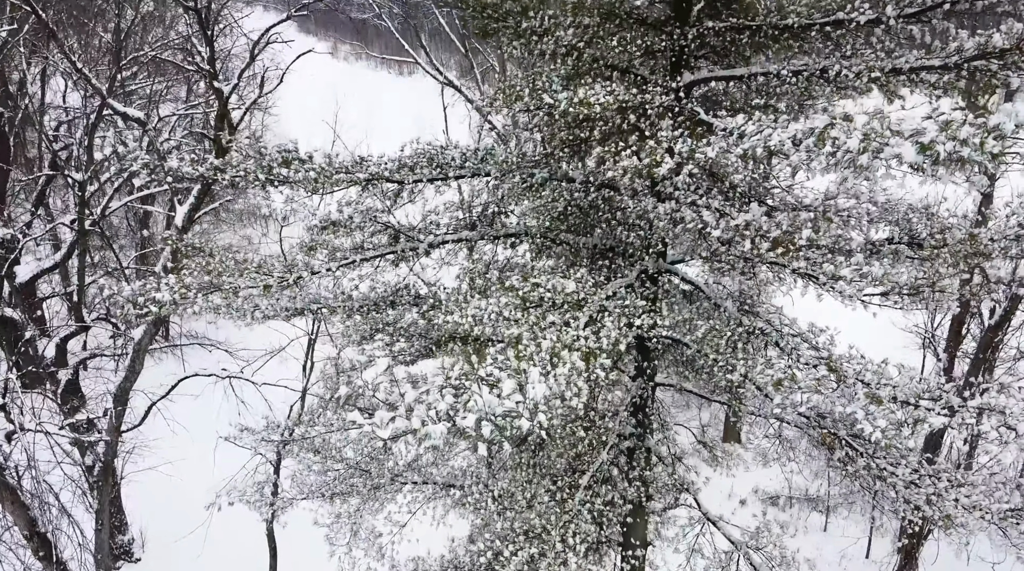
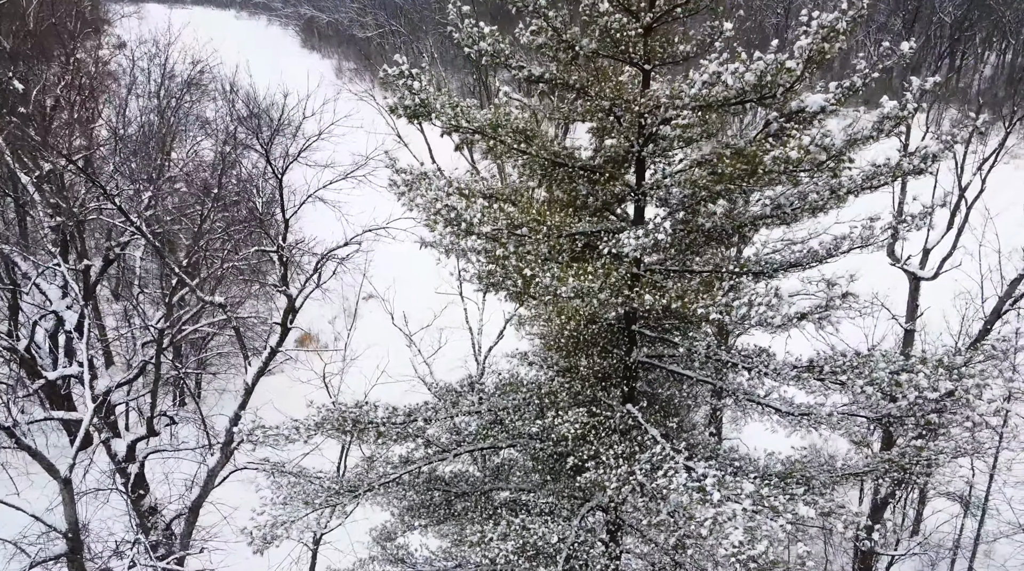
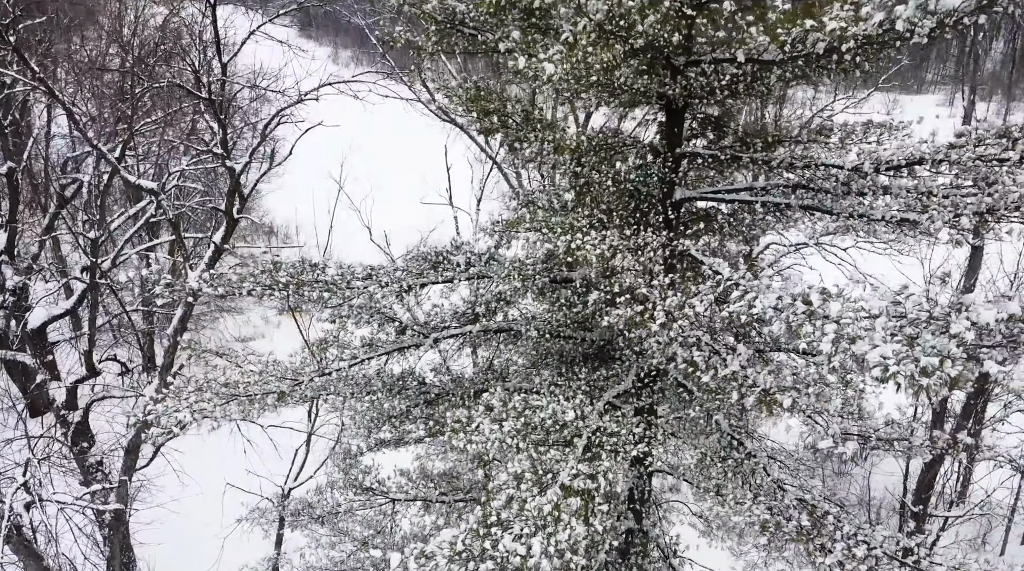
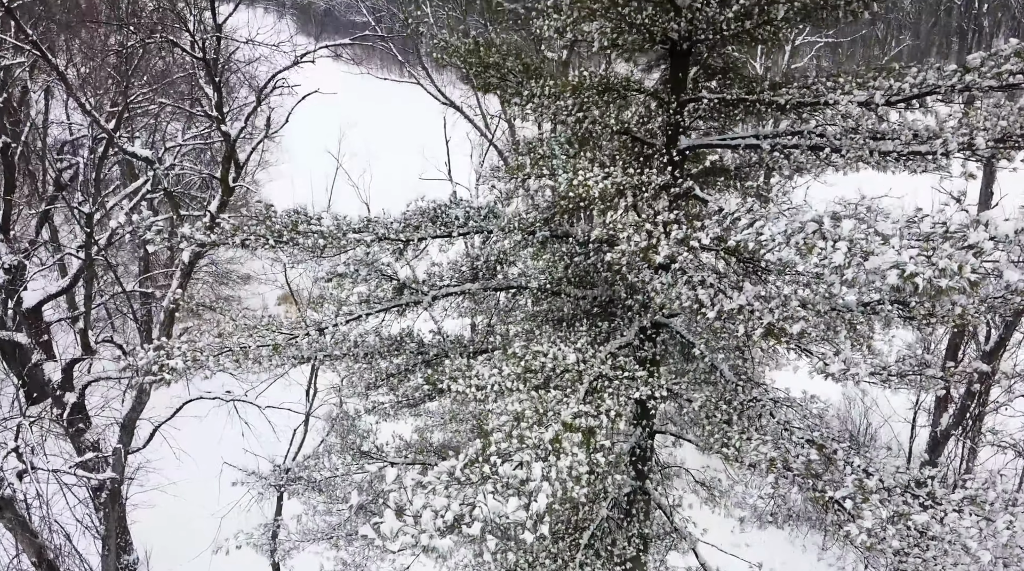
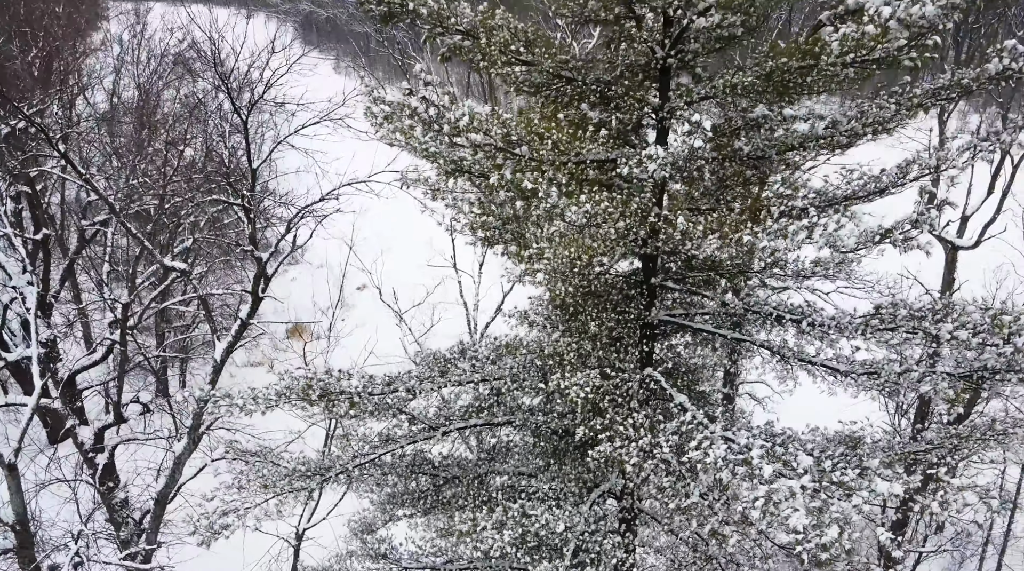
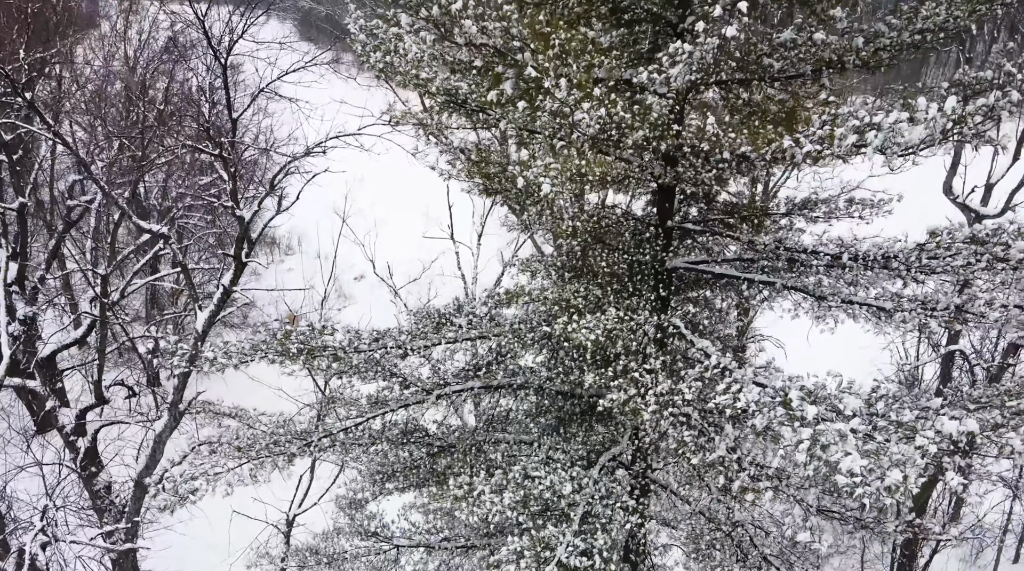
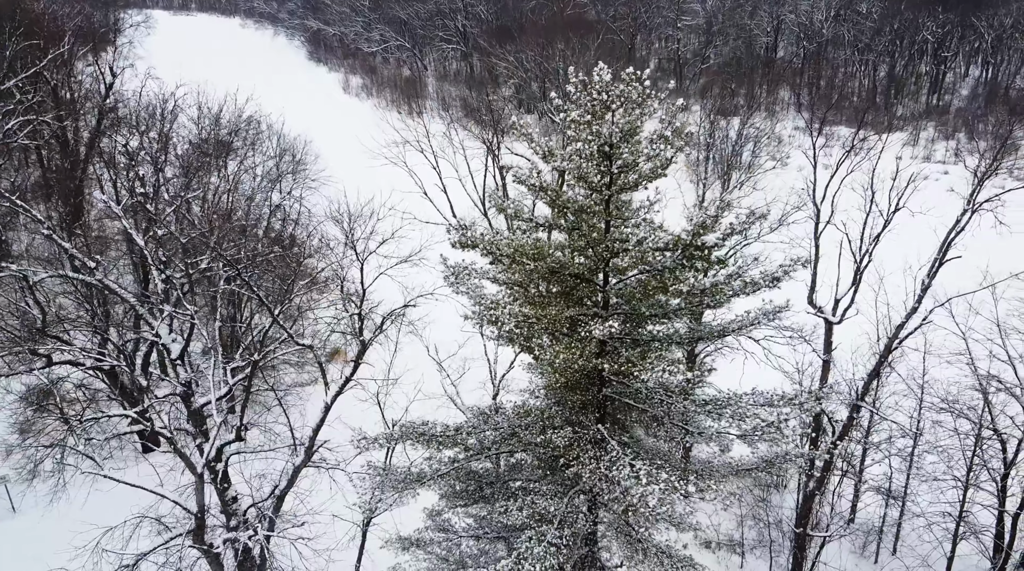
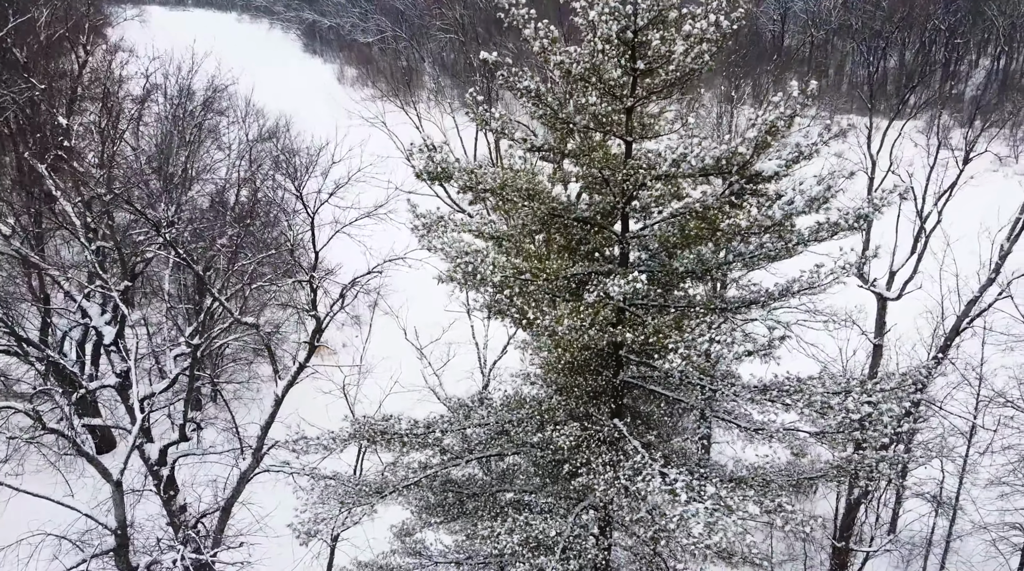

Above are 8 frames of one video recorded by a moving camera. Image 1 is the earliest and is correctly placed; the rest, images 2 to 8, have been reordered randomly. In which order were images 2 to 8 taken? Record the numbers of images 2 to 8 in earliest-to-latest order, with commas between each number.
4, 3, 6, 5, 2, 8, 7
